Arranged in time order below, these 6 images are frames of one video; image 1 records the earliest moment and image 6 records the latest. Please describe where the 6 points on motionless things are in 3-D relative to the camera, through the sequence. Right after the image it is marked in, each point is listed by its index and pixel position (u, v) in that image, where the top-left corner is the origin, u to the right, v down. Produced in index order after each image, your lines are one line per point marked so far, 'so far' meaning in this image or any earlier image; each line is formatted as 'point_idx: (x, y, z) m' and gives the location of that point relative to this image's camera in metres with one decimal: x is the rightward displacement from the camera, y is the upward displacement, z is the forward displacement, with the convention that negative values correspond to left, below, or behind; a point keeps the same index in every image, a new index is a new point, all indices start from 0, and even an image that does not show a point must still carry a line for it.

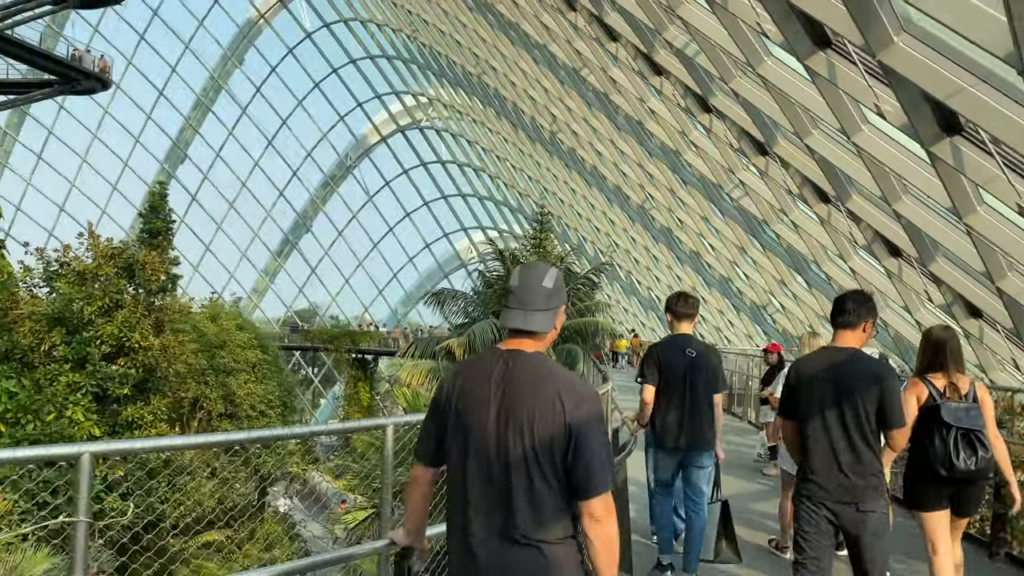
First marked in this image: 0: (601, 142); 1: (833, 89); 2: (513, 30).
0: (+2.1, +3.5, +19.3) m
1: (+2.4, +1.5, +6.2) m
2: (0.0, +5.9, +18.6) m
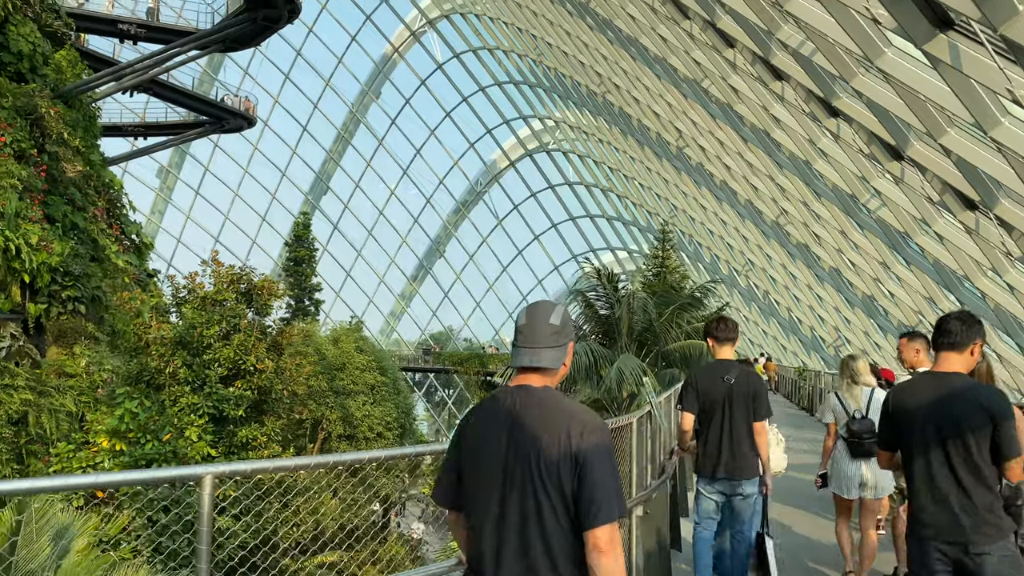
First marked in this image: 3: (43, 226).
0: (+4.9, +3.0, +18.5) m
1: (+3.0, +1.4, +5.4) m
2: (+2.7, +5.4, +18.2) m
3: (-7.7, +1.0, +13.5) m
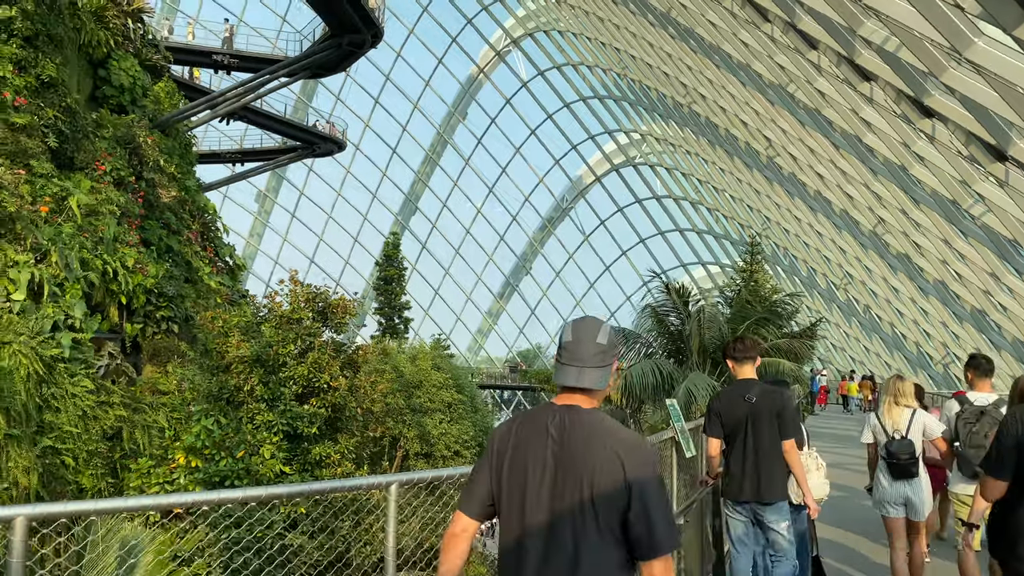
0: (+6.7, +2.7, +17.7) m
1: (+3.3, +1.4, +4.9) m
2: (+4.5, +5.1, +17.7) m
3: (-6.4, +0.7, +14.1) m
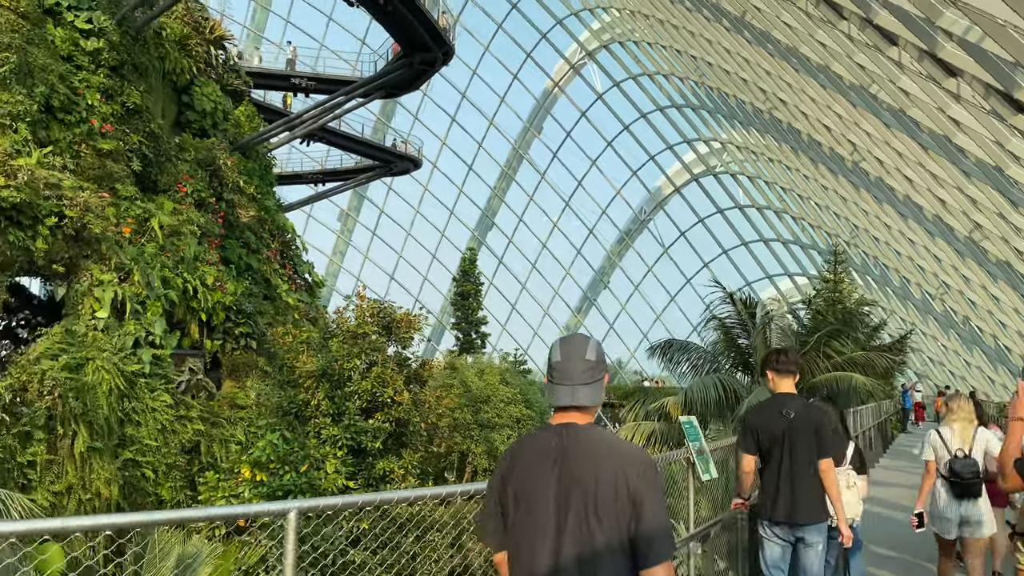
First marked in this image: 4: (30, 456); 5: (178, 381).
0: (+8.2, +2.5, +16.8) m
1: (+3.5, +1.3, +4.4) m
2: (+5.9, +4.9, +17.1) m
3: (-5.2, +0.4, +14.5) m
4: (-5.6, -2.0, +9.5) m
5: (-5.2, -1.5, +12.8) m
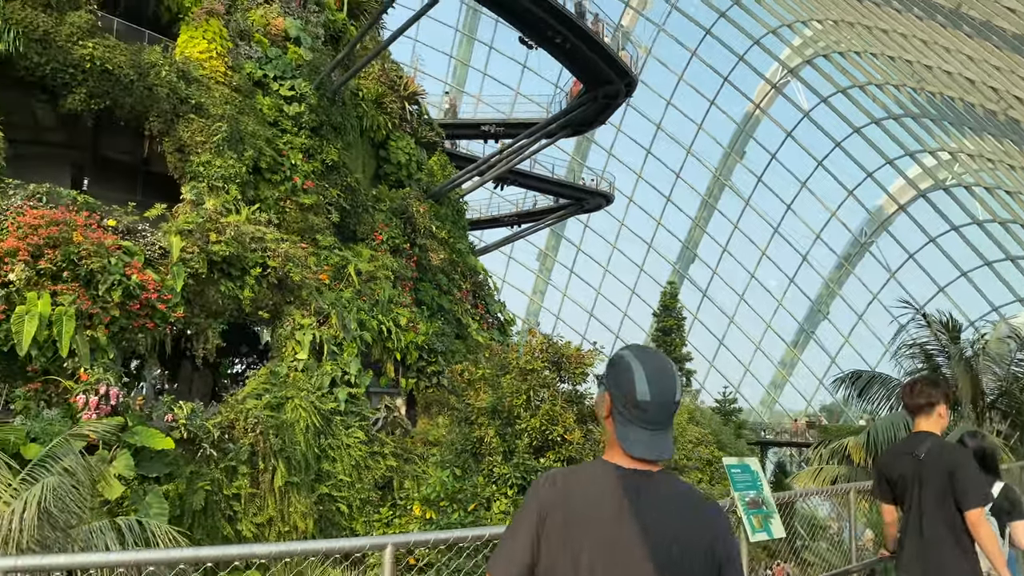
0: (+11.6, +2.2, +13.9) m
1: (+3.9, +1.4, +3.1) m
2: (+9.4, +4.5, +14.9) m
3: (-1.9, -0.4, +15.1) m
4: (-3.5, -2.5, +10.2) m
5: (-2.3, -2.2, +13.4) m
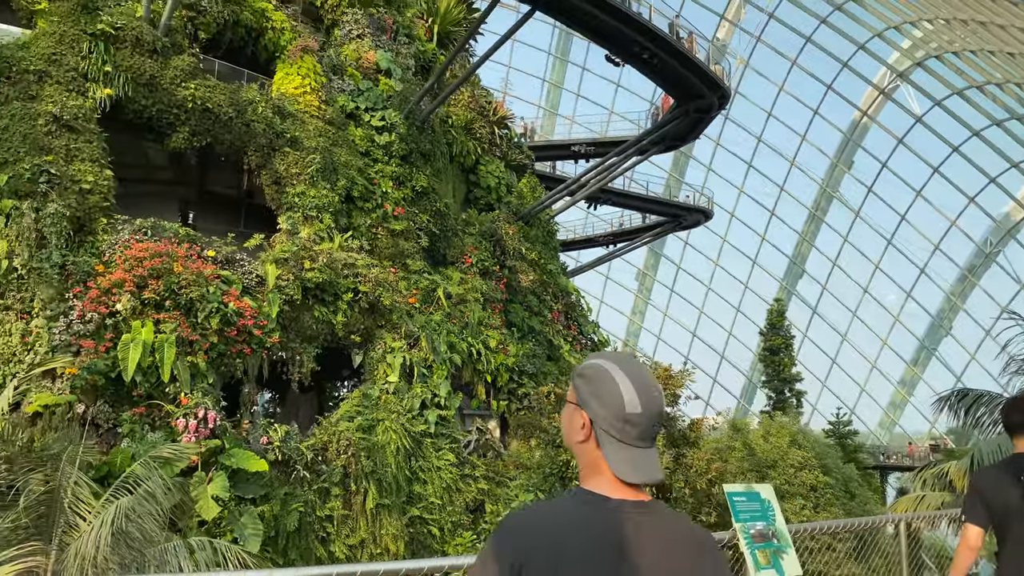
0: (+13.0, +2.1, +12.3) m
1: (+3.9, +1.4, +2.5) m
2: (+10.9, +4.3, +13.6) m
3: (-0.2, -0.8, +15.1) m
4: (-2.4, -2.9, +10.4) m
5: (-0.8, -2.5, +13.4) m
